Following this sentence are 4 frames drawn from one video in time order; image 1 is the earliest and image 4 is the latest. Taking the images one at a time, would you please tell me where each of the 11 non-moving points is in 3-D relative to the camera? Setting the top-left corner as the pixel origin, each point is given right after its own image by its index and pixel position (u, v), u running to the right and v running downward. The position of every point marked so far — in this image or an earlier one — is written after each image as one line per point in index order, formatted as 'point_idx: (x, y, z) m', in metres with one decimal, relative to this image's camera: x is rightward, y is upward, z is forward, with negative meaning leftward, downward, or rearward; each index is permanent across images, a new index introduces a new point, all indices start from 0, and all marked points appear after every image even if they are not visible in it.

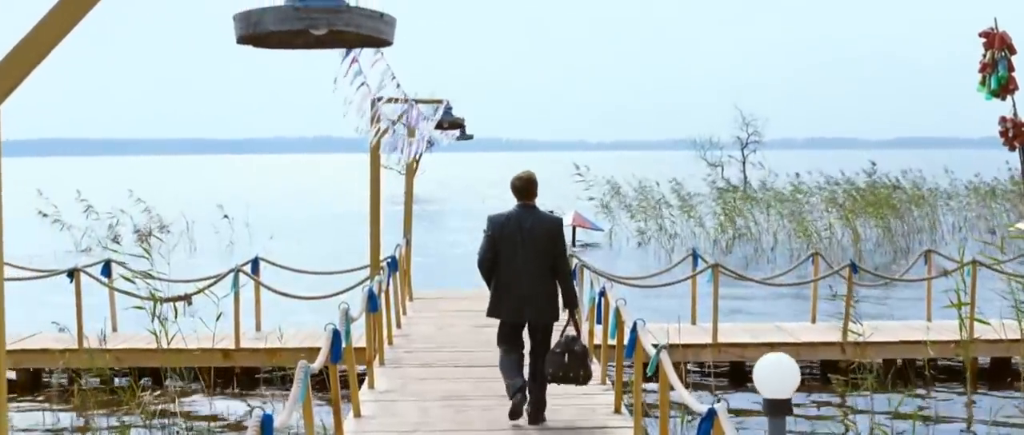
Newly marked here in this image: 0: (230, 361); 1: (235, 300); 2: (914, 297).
0: (-2.9, -1.5, +10.9) m
1: (-3.0, -0.9, +11.2) m
2: (+6.2, -1.3, +16.1) m
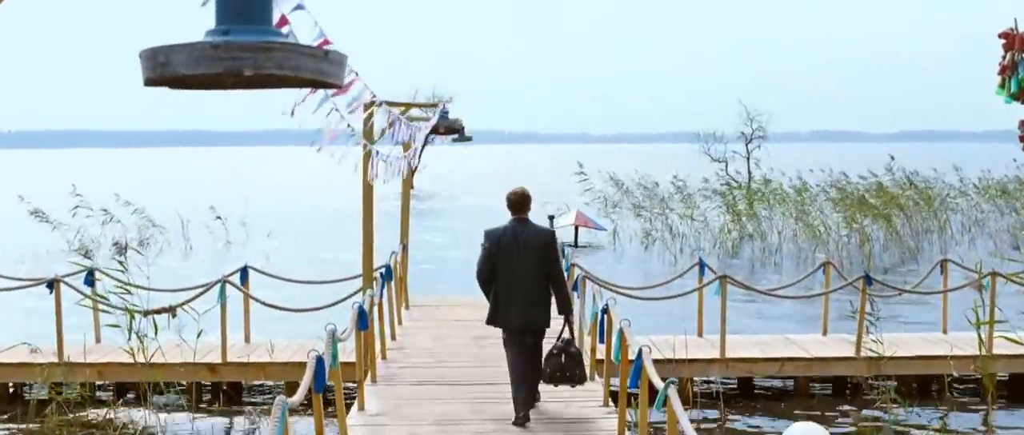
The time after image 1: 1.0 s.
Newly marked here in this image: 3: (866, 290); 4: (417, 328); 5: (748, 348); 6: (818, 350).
0: (-2.9, -1.6, +10.4) m
1: (-3.0, -1.0, +10.7) m
2: (+6.2, -1.4, +15.6) m
3: (+3.7, -0.8, +11.1) m
4: (-1.1, -1.3, +12.4) m
5: (+2.6, -1.4, +11.4) m
6: (+3.3, -1.4, +11.4) m
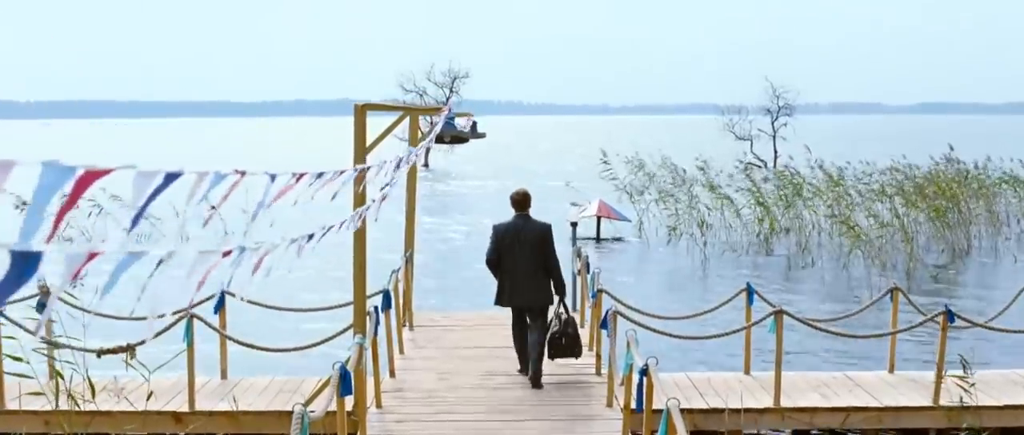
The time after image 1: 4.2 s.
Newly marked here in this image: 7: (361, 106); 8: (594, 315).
0: (-2.8, -1.8, +8.9) m
1: (-2.8, -1.2, +9.2) m
2: (+6.4, -1.5, +13.9) m
3: (+3.9, -1.0, +9.4) m
4: (-0.9, -1.5, +10.8) m
5: (+2.7, -1.6, +9.8) m
6: (+3.5, -1.7, +9.7) m
7: (-1.2, +0.9, +8.7) m
8: (+0.8, -1.0, +10.4) m
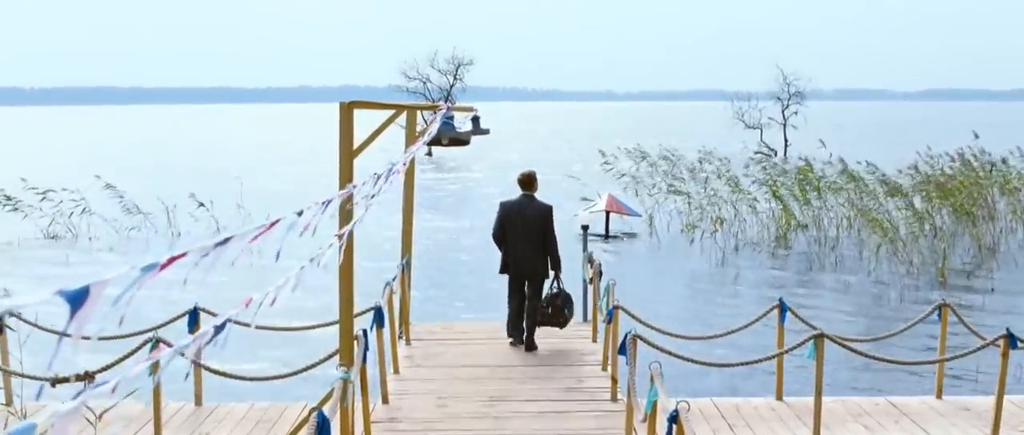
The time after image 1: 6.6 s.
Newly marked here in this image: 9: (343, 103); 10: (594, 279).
0: (-2.8, -1.9, +7.9) m
1: (-2.8, -1.3, +8.1) m
2: (+6.5, -1.5, +12.8) m
3: (+3.9, -1.1, +8.4) m
4: (-0.9, -1.5, +9.8) m
5: (+2.8, -1.7, +8.7) m
6: (+3.5, -1.7, +8.7) m
7: (-1.2, +0.8, +7.6) m
8: (+0.9, -1.0, +9.4) m
9: (-1.2, +0.8, +7.6) m
10: (+0.9, -0.7, +11.3) m
